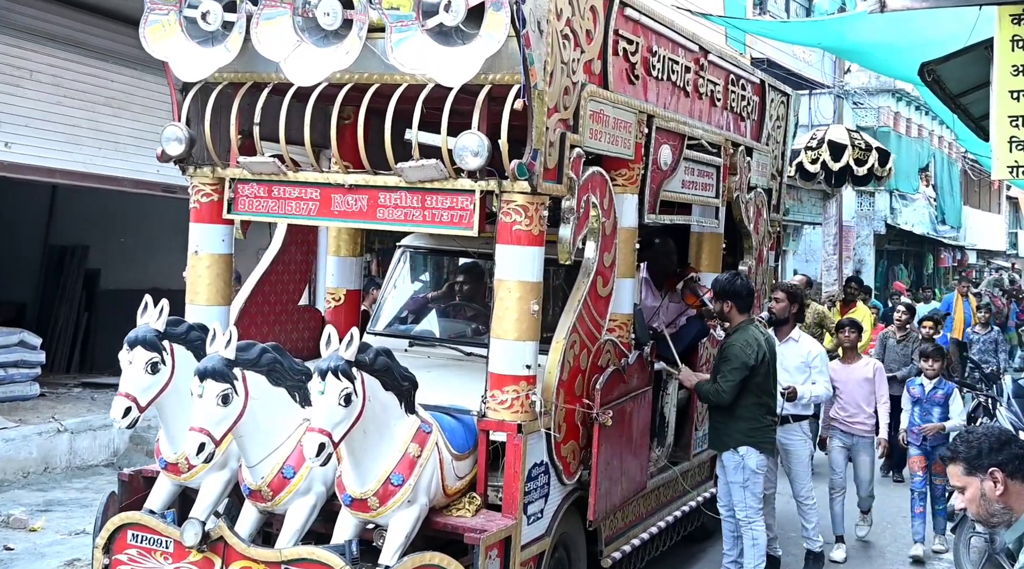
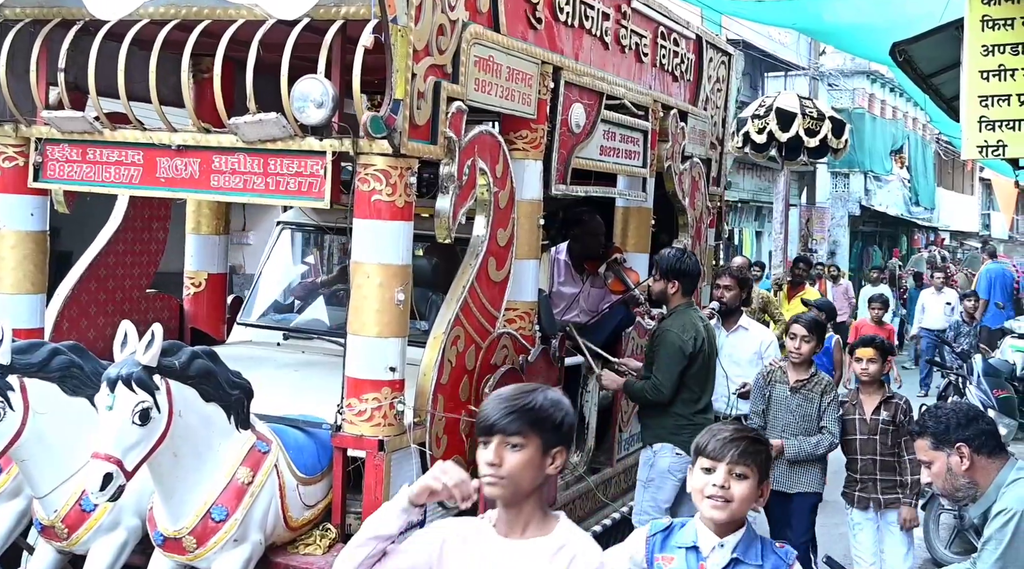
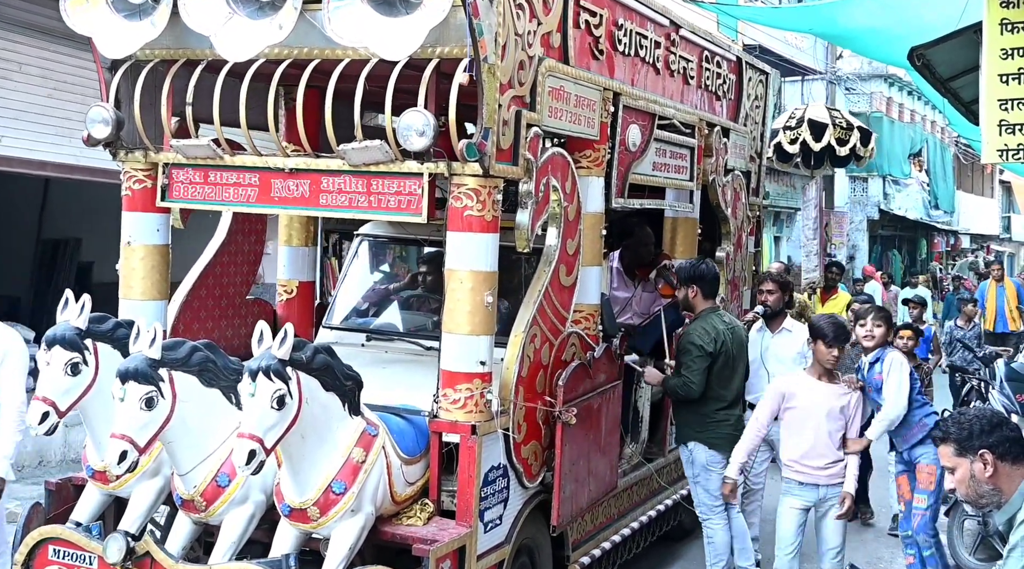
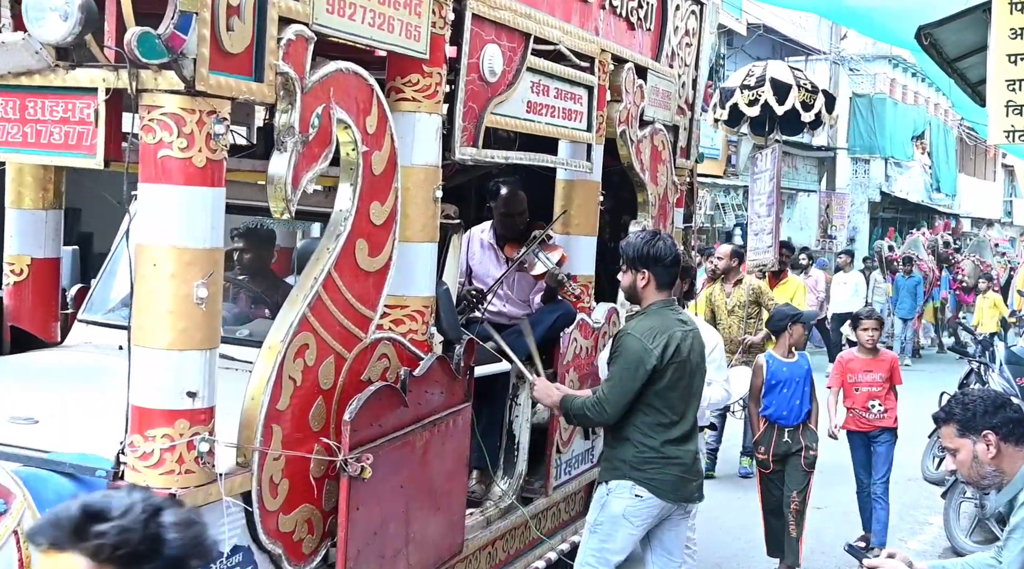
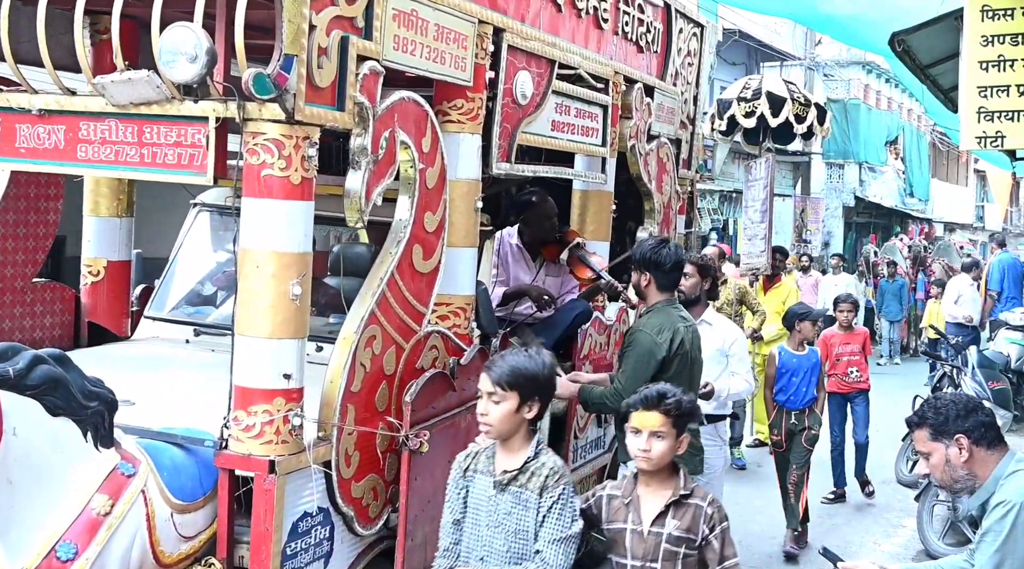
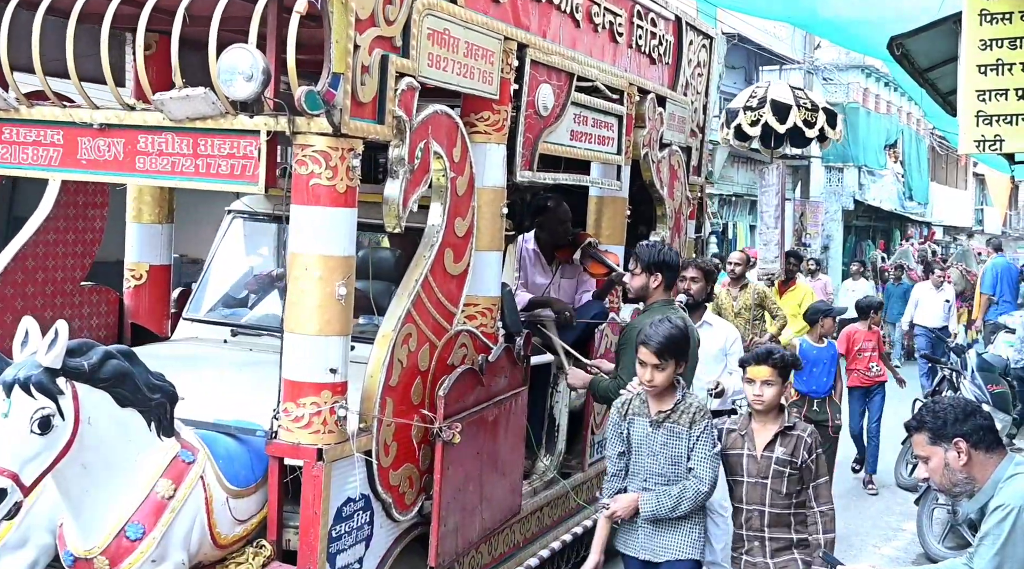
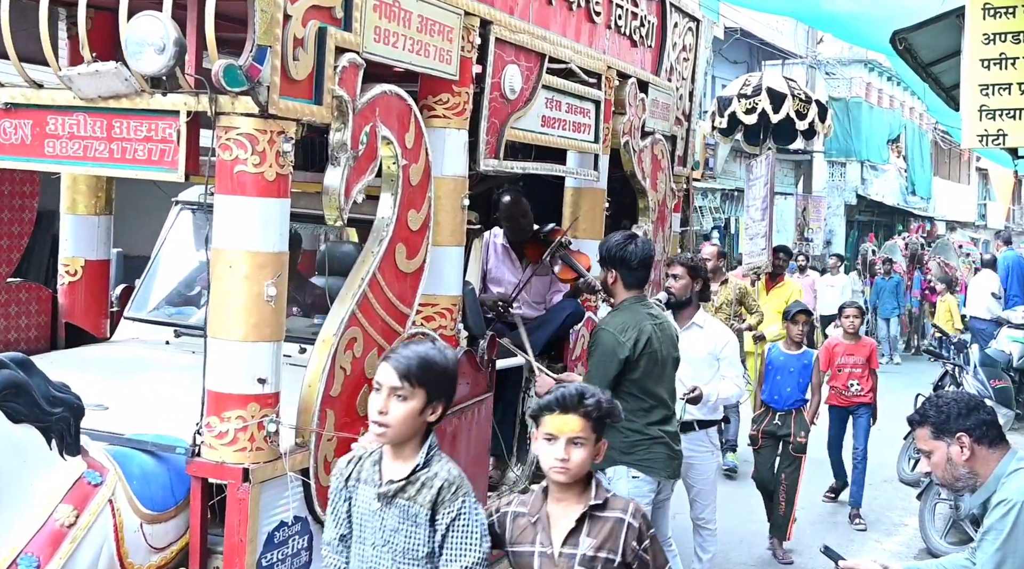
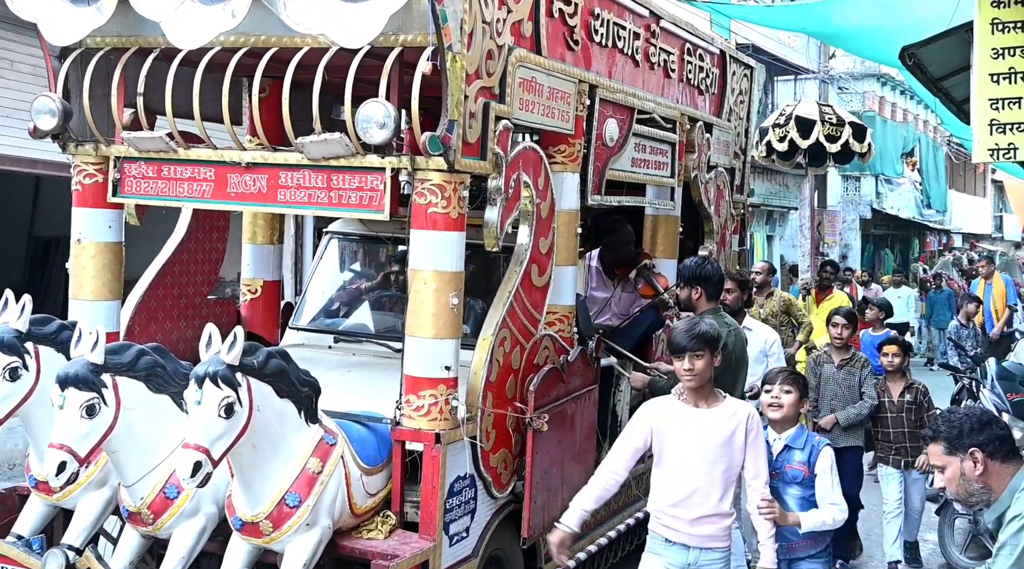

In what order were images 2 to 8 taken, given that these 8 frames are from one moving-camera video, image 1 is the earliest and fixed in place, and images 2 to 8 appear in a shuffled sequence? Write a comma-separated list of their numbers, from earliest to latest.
3, 8, 2, 6, 5, 7, 4
